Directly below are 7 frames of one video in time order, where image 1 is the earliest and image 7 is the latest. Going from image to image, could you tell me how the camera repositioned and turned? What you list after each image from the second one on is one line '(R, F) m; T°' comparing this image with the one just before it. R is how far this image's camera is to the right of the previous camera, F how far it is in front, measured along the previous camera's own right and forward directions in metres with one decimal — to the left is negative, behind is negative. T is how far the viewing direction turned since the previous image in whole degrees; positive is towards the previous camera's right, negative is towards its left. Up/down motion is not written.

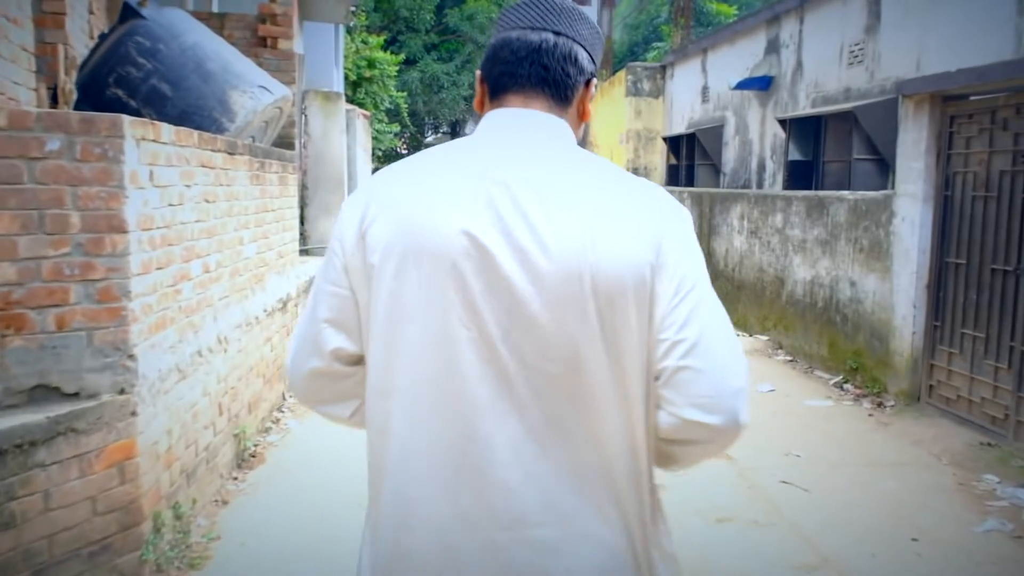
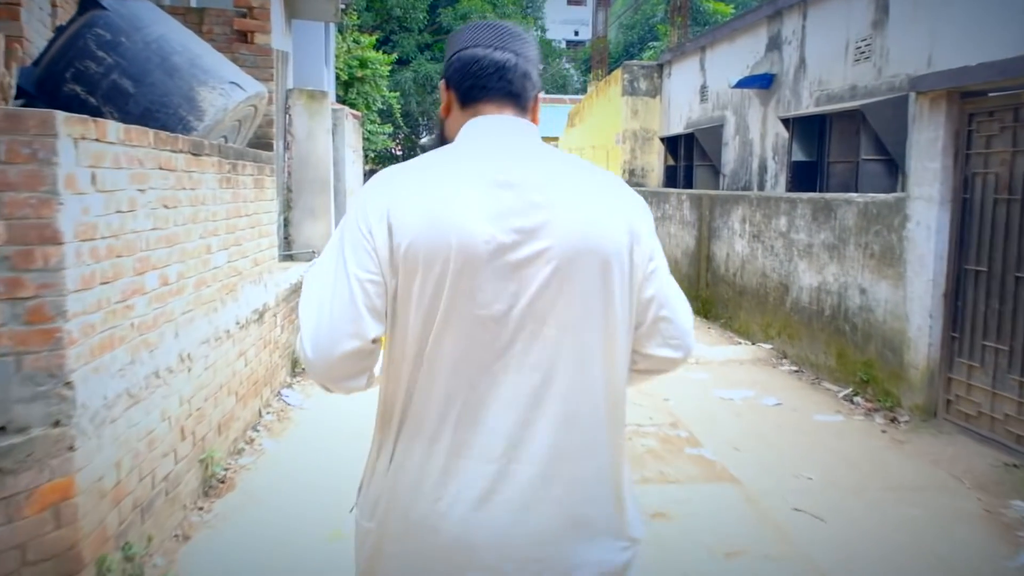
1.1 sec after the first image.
(0.0, +0.3) m; 0°
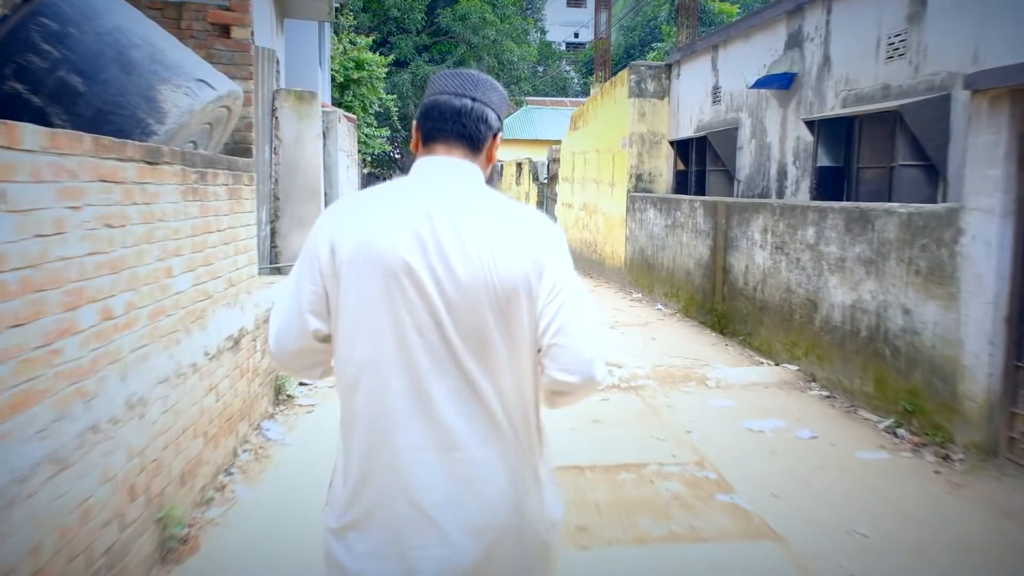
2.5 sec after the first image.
(0.0, +0.5) m; 0°
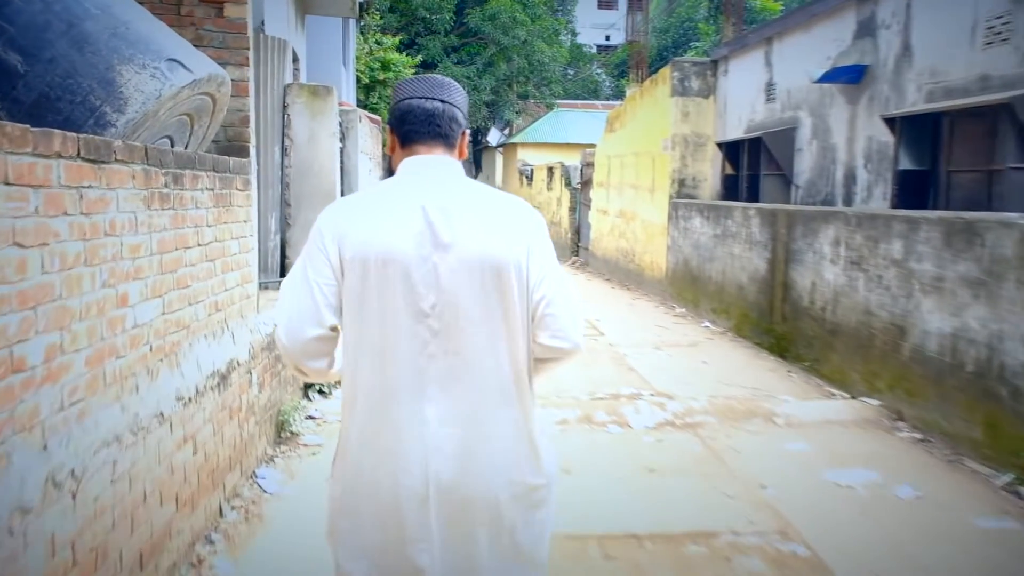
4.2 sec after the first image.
(-0.1, +0.7) m; -2°
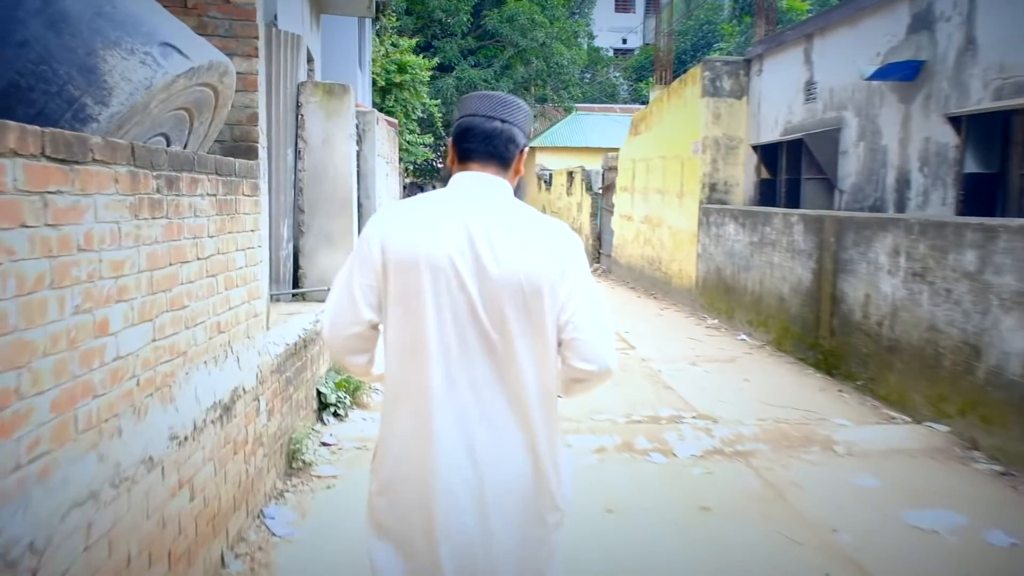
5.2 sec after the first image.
(-0.1, +0.4) m; -1°
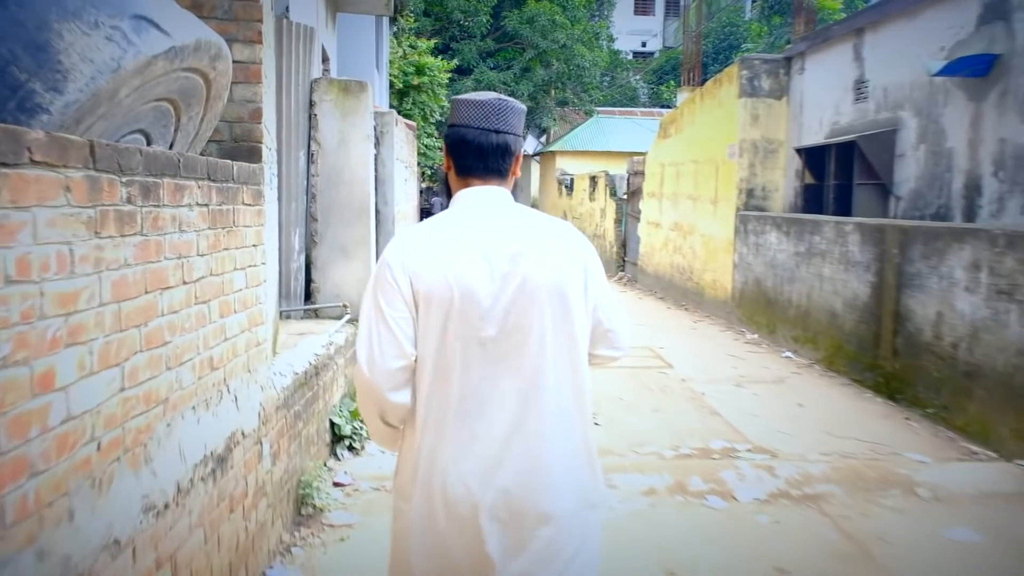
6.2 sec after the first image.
(-0.1, +0.5) m; -1°
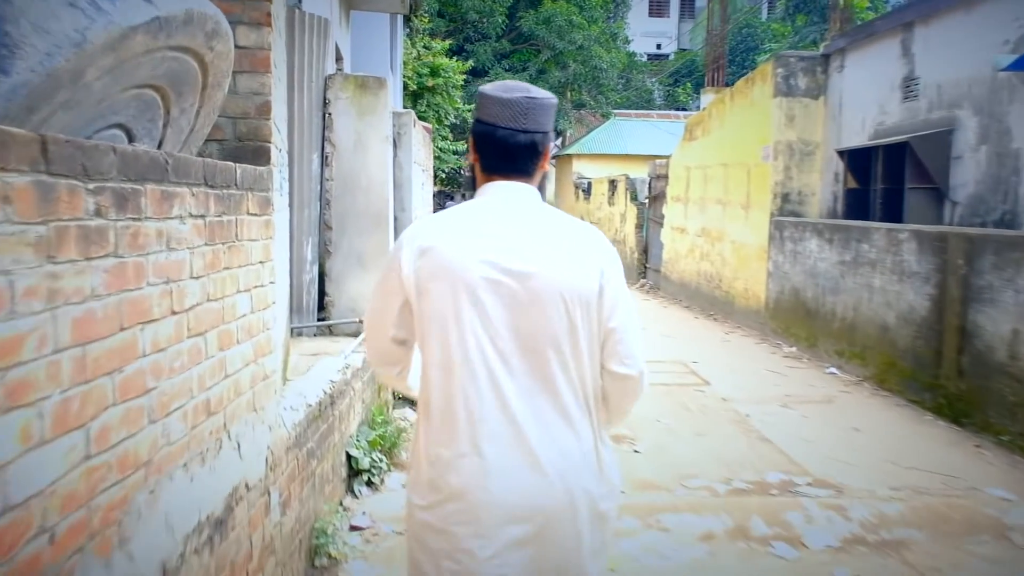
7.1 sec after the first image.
(-0.1, +0.4) m; -1°
